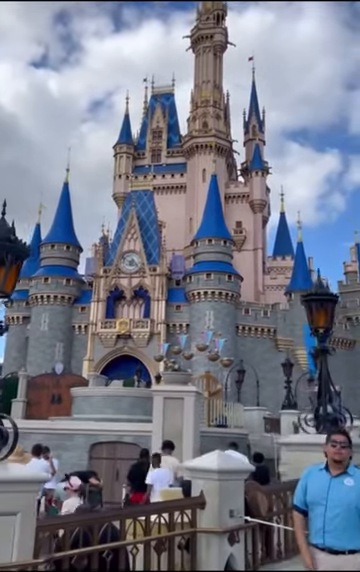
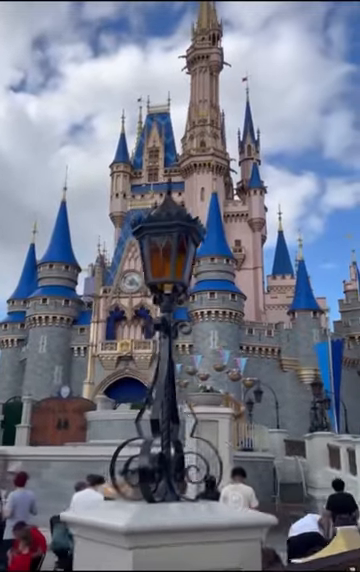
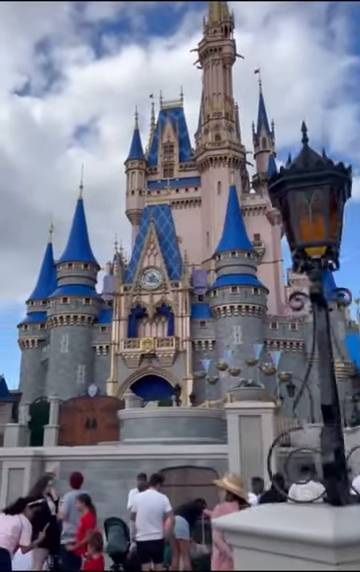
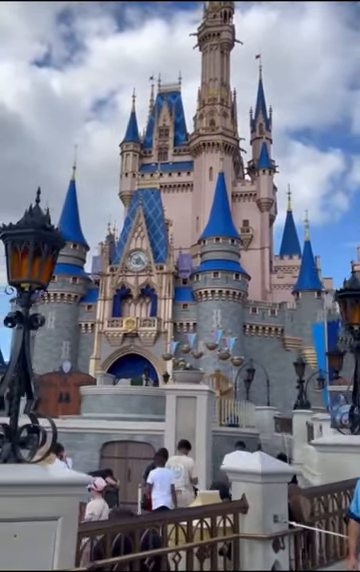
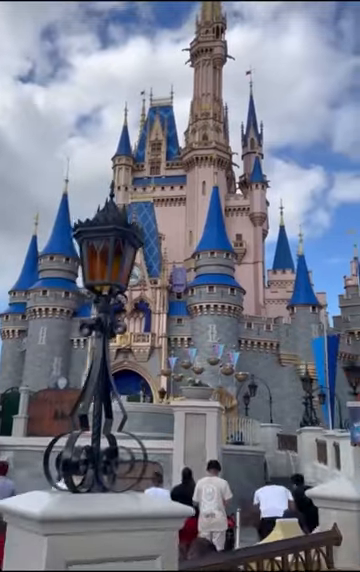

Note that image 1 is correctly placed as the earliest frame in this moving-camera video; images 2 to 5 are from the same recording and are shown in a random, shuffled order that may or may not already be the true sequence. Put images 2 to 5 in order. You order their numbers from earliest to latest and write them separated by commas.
4, 5, 2, 3
